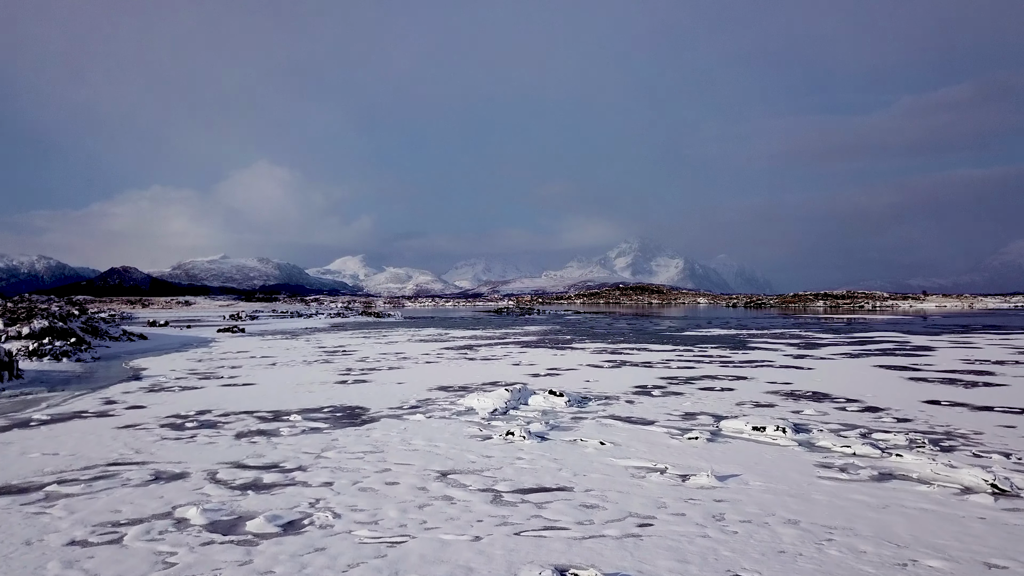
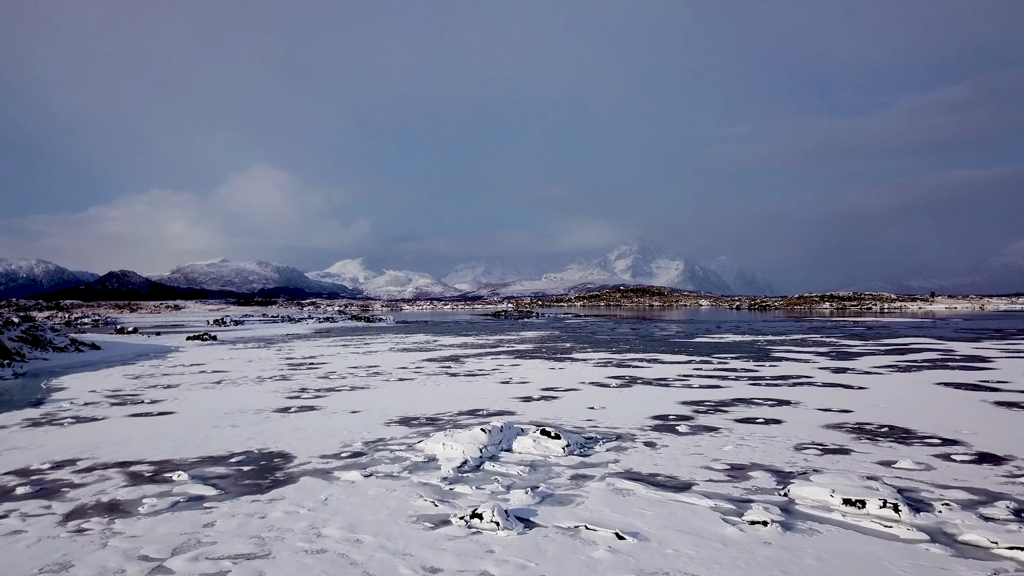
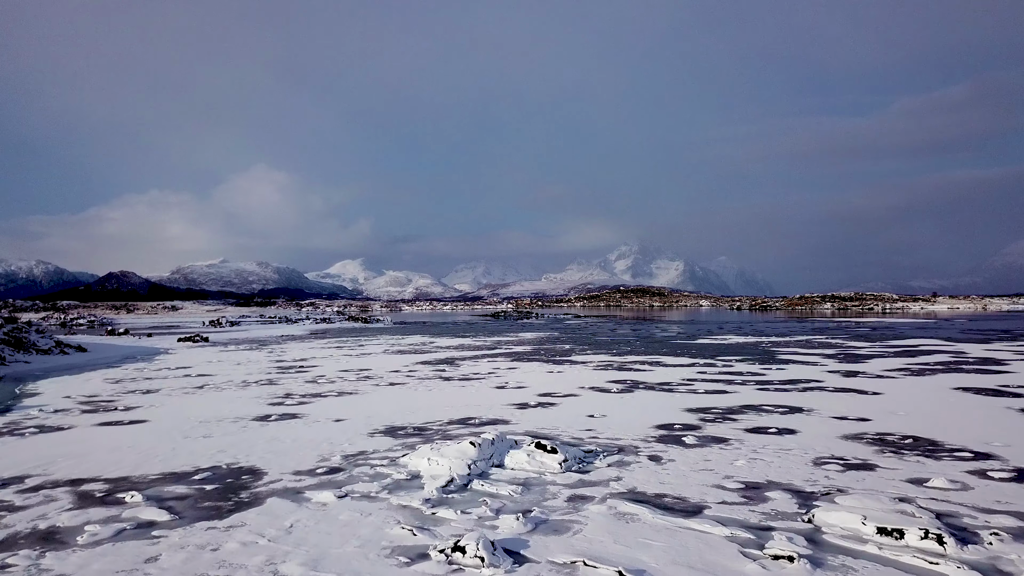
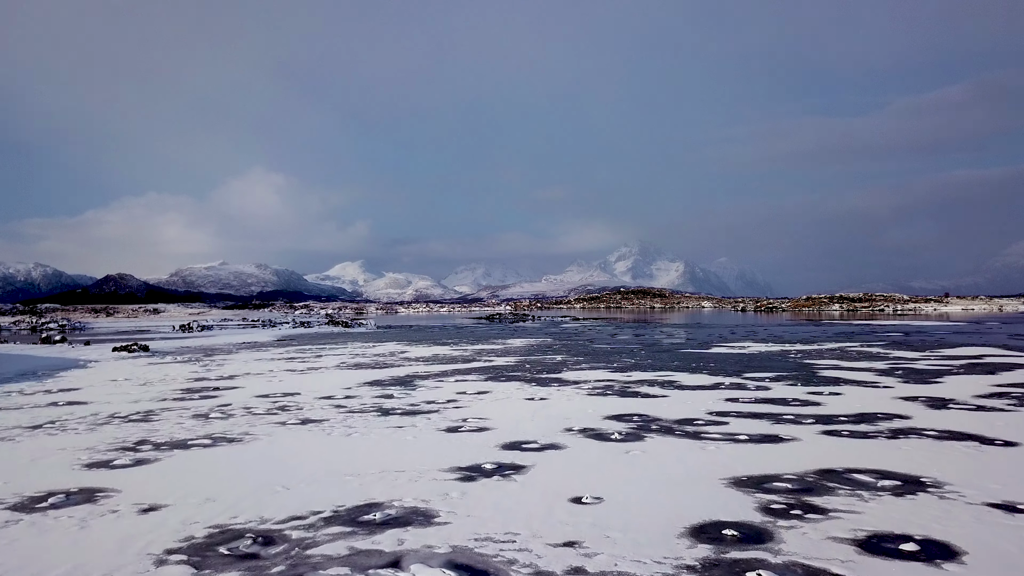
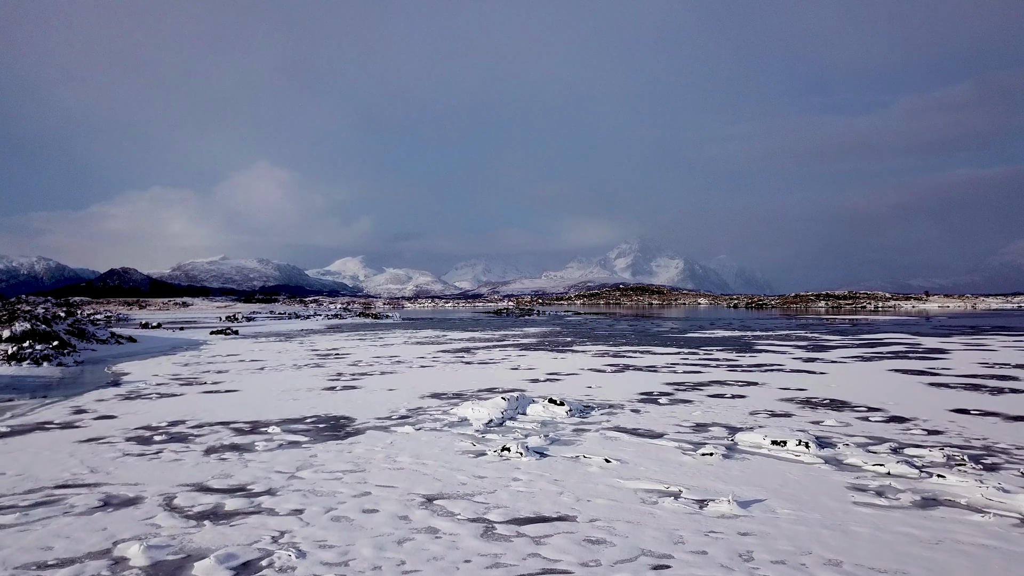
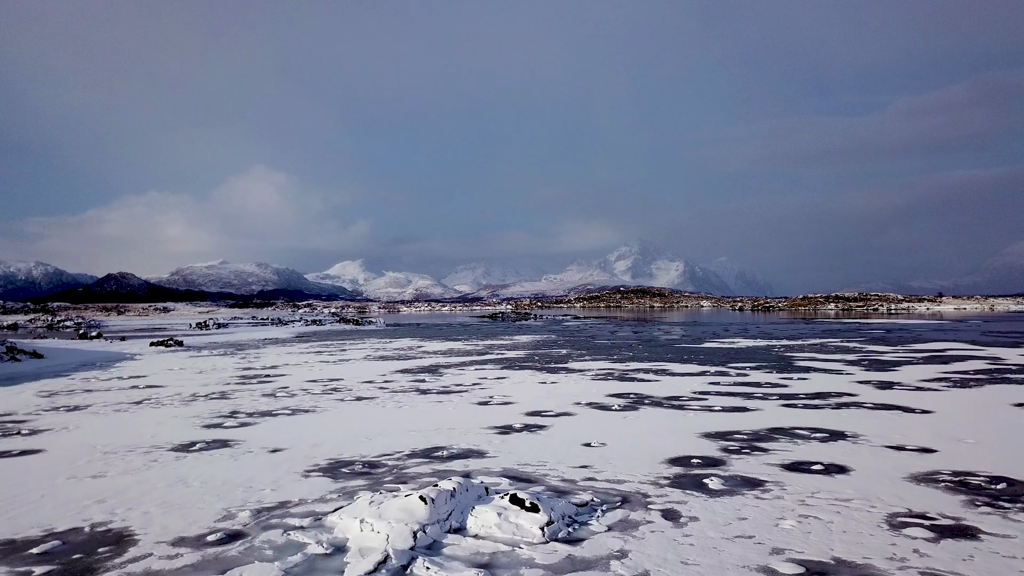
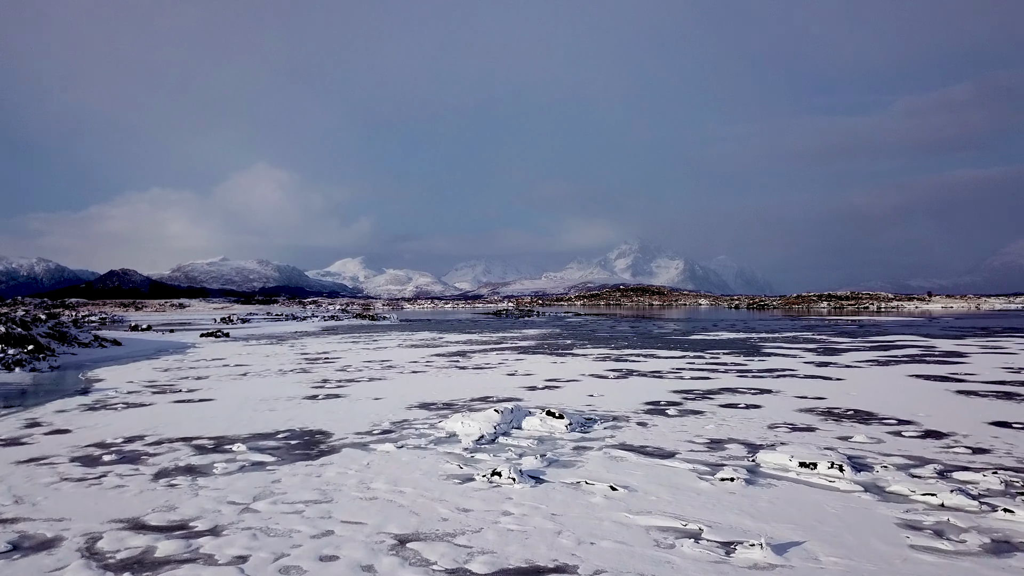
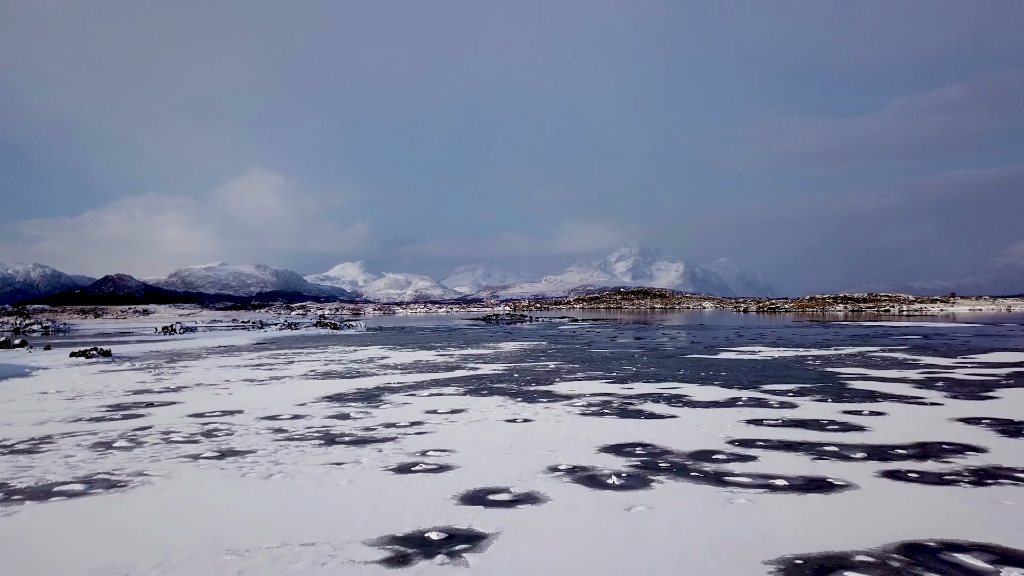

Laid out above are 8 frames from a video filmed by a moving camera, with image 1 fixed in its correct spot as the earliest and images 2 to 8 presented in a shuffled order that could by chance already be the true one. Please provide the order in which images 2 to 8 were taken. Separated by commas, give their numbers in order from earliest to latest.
5, 7, 2, 3, 6, 4, 8
